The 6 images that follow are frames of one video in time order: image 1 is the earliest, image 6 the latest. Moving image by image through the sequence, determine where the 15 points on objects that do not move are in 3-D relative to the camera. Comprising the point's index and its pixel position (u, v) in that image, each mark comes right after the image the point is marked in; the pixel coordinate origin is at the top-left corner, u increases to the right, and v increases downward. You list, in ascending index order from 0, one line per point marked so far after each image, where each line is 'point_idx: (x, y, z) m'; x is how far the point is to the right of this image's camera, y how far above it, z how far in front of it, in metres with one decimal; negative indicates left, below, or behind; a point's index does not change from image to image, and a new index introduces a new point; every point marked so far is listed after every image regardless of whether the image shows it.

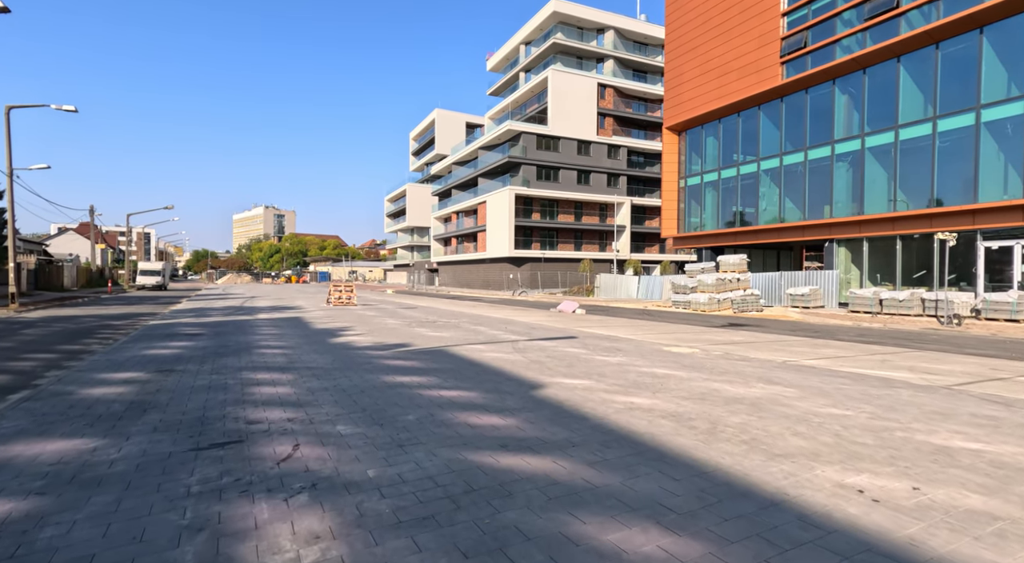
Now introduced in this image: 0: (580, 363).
0: (+1.1, -1.3, +9.0) m
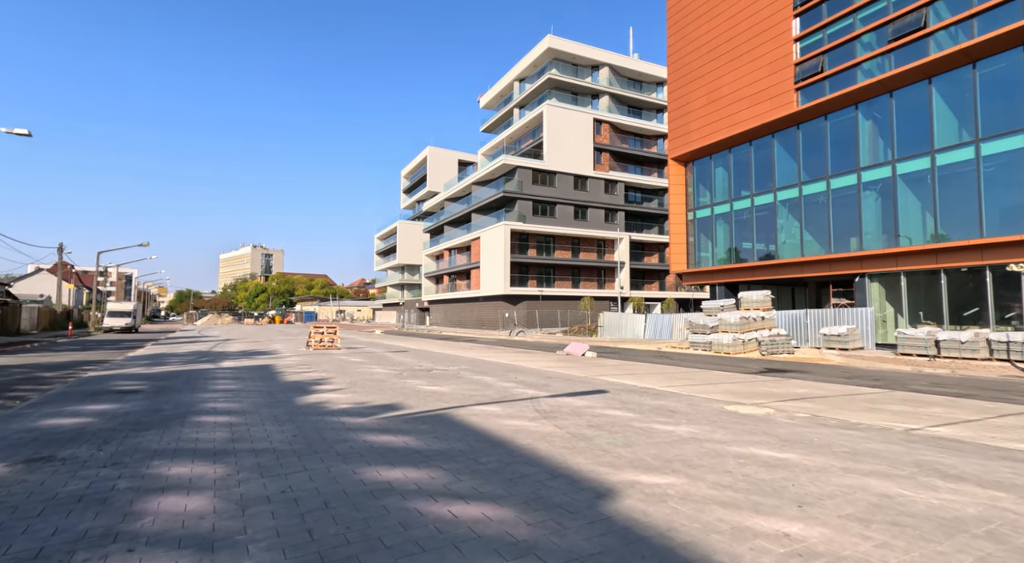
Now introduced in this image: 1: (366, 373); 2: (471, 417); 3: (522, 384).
0: (+1.5, -1.8, +6.5) m
1: (-3.7, -2.3, +13.8) m
2: (-0.6, -2.0, +8.0) m
3: (+0.2, -2.2, +11.9) m
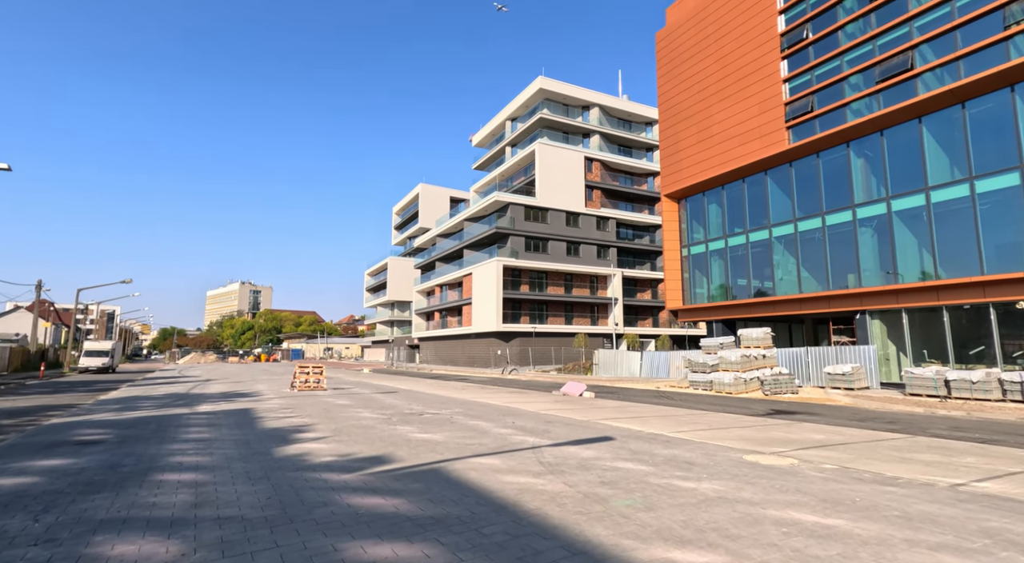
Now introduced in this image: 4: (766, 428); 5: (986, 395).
0: (+1.5, -2.3, +5.8) m
1: (-3.7, -3.2, +12.9) m
2: (-0.6, -2.5, +7.2) m
3: (+0.2, -3.0, +11.1) m
4: (+5.6, -3.2, +12.1) m
5: (+13.2, -3.1, +15.3) m
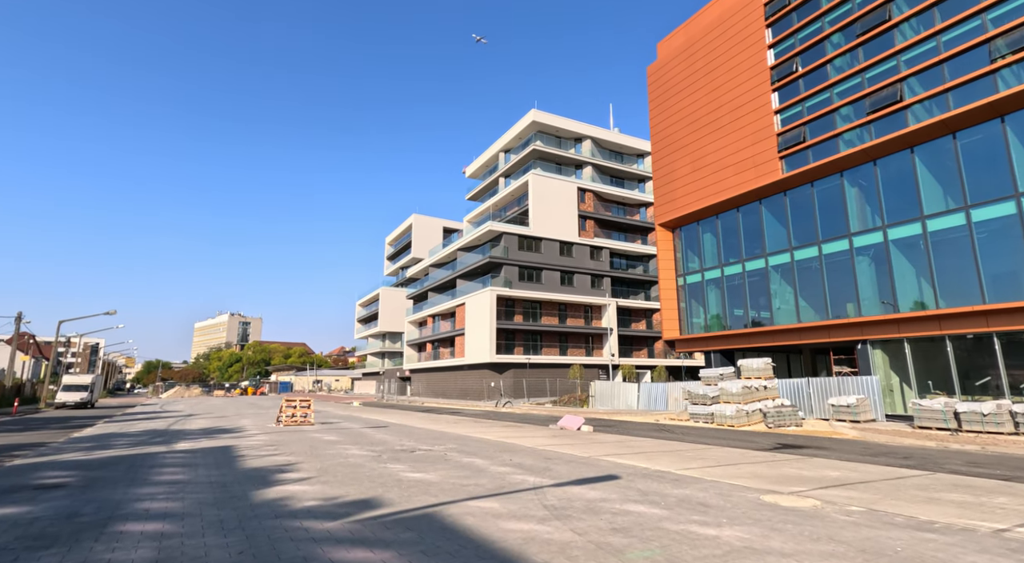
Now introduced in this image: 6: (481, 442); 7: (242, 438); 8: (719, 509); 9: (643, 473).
0: (+1.6, -2.5, +5.2) m
1: (-3.8, -3.9, +12.2) m
2: (-0.5, -2.8, +6.5) m
3: (+0.1, -3.5, +10.4) m
4: (+5.6, -3.8, +11.5) m
5: (+13.1, -3.9, +14.8) m
6: (-0.8, -4.4, +15.0) m
7: (-8.1, -4.7, +16.6) m
8: (+2.6, -2.9, +7.1) m
9: (+2.4, -3.4, +9.9) m
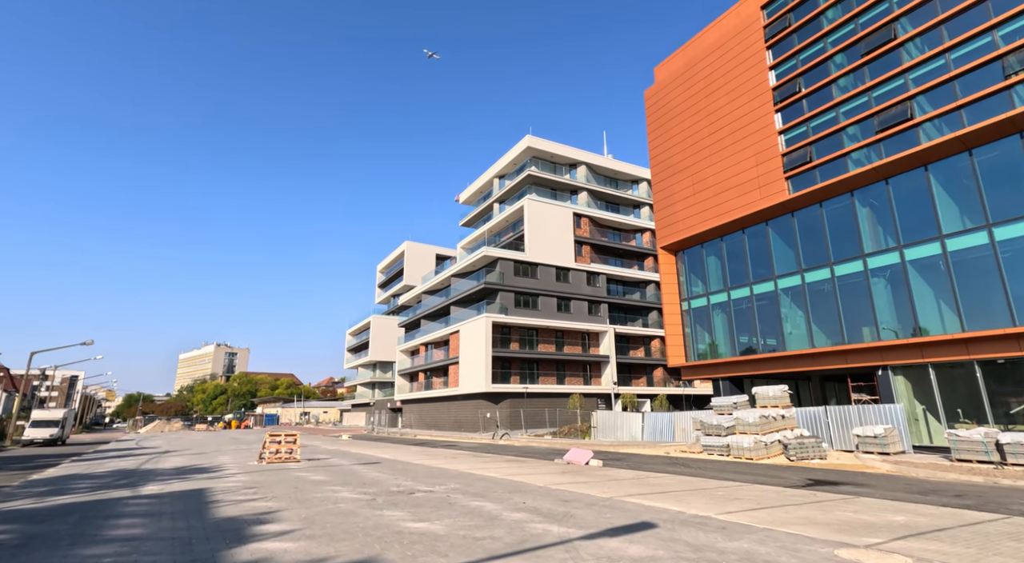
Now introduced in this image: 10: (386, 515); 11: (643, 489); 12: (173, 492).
0: (+1.9, -2.5, +3.9) m
1: (-3.6, -4.2, +10.7) m
2: (-0.2, -2.9, +5.2) m
3: (+0.4, -3.8, +9.0) m
4: (+5.8, -4.1, +10.2) m
5: (+13.3, -4.3, +13.6) m
6: (-0.6, -4.9, +13.6) m
7: (-7.9, -5.3, +15.0) m
8: (+3.0, -3.0, +5.8) m
9: (+2.6, -3.7, +8.5) m
10: (-2.1, -3.8, +9.0) m
11: (+2.9, -4.7, +12.3) m
12: (-7.6, -4.7, +12.4) m
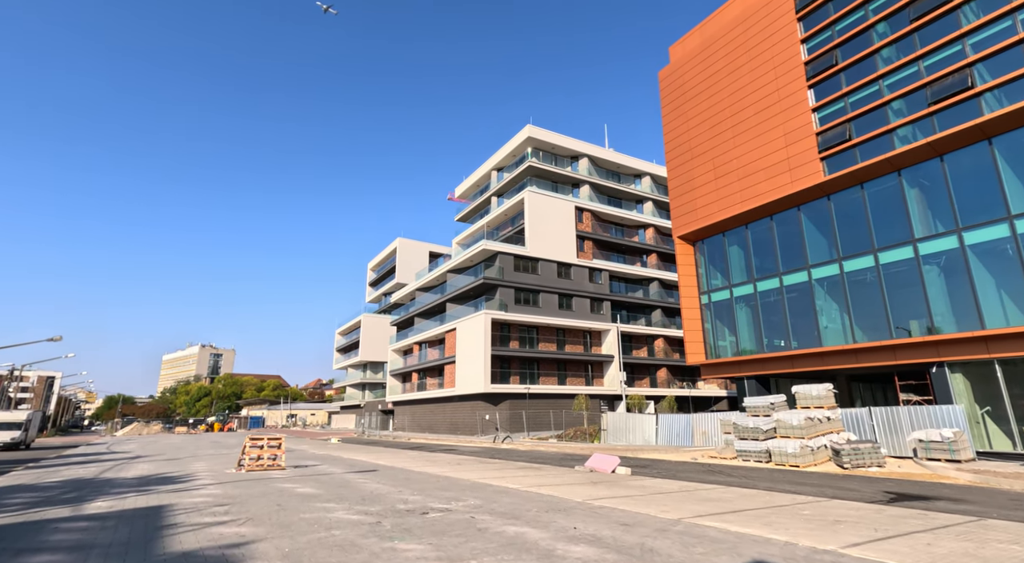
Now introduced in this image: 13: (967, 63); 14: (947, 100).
0: (+2.7, -1.9, +1.6) m
1: (-2.9, -3.7, +8.3) m
2: (+0.6, -2.3, +2.8) m
3: (+1.1, -3.2, +6.7) m
4: (+6.5, -3.6, +8.0) m
5: (+13.9, -3.9, +11.5) m
6: (0.0, -4.3, +11.2) m
7: (-7.3, -4.7, +12.5) m
8: (+3.7, -2.4, +3.5) m
9: (+3.3, -3.1, +6.3) m
10: (-1.3, -3.2, +6.7) m
11: (+3.6, -4.1, +10.0) m
12: (-7.0, -4.1, +9.9) m
13: (+16.1, +7.8, +19.5) m
14: (+15.6, +6.5, +19.8) m
